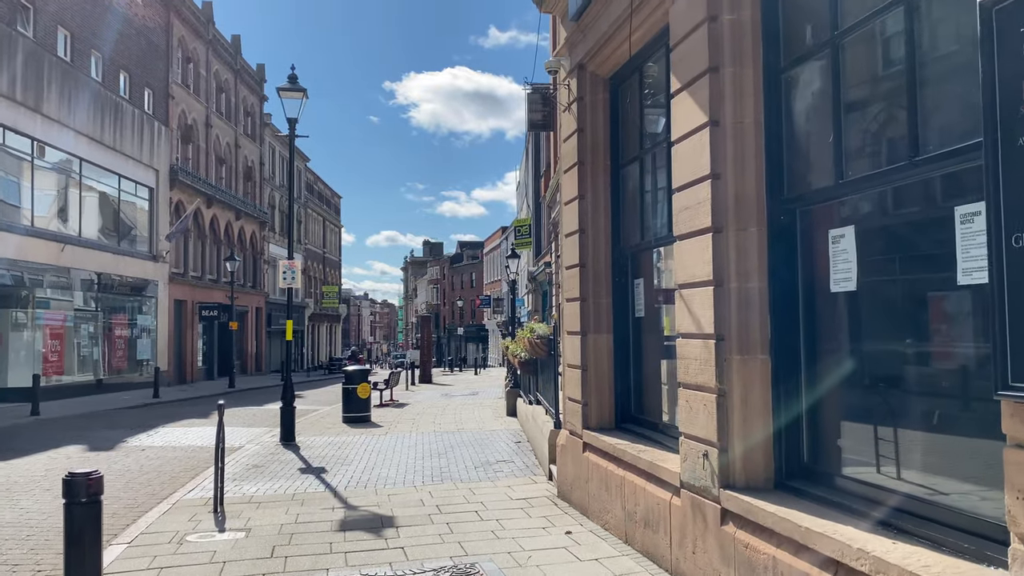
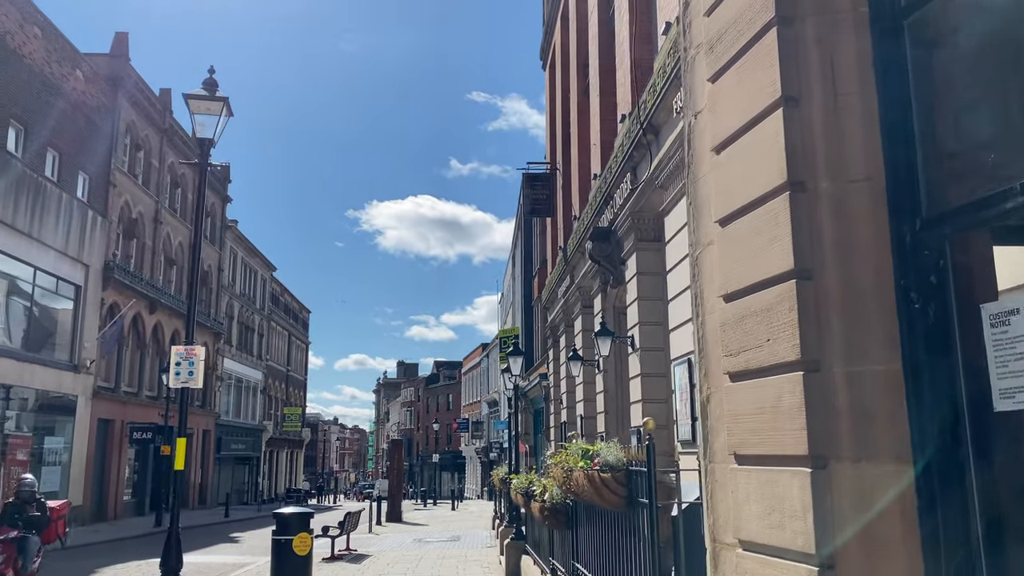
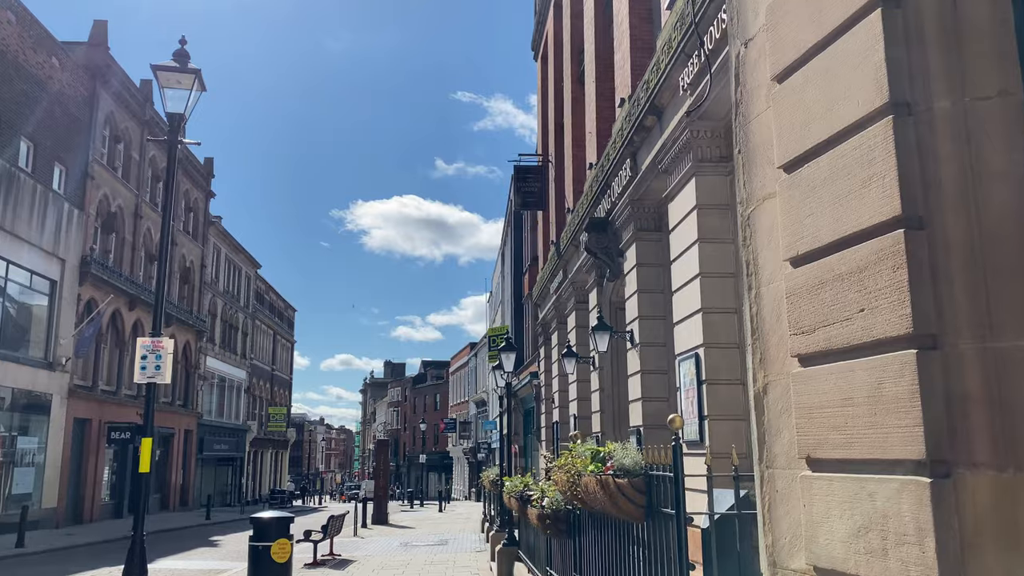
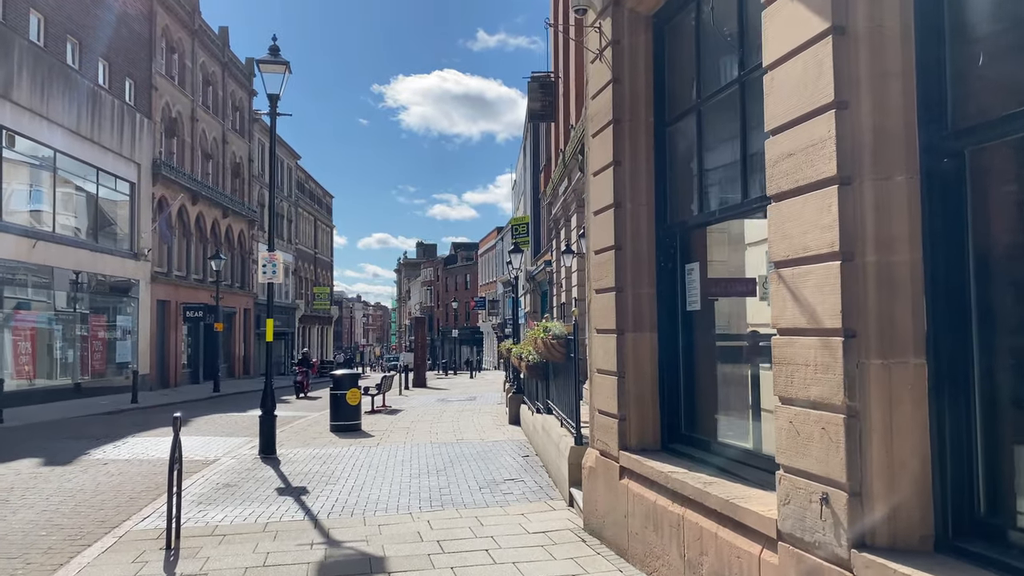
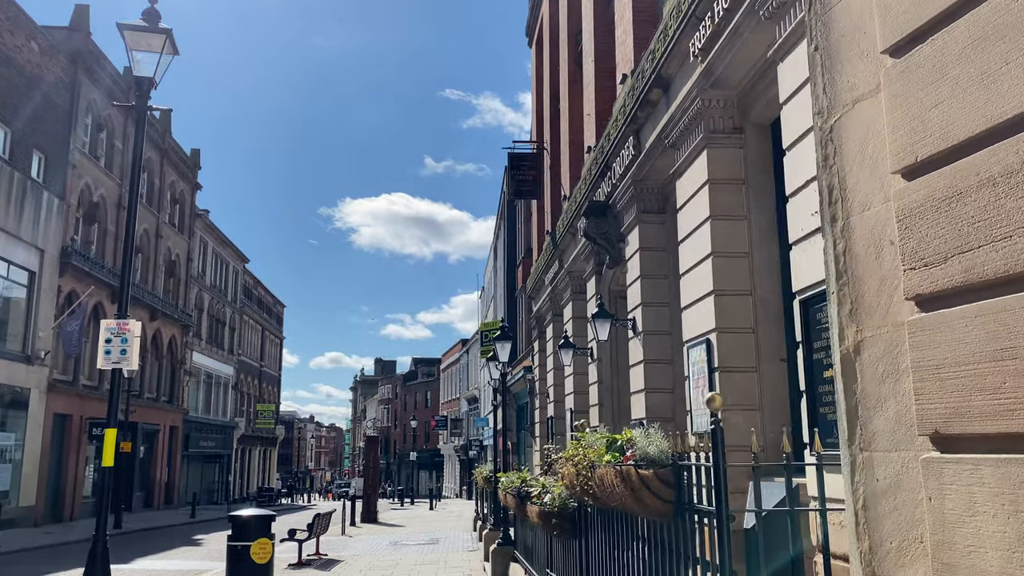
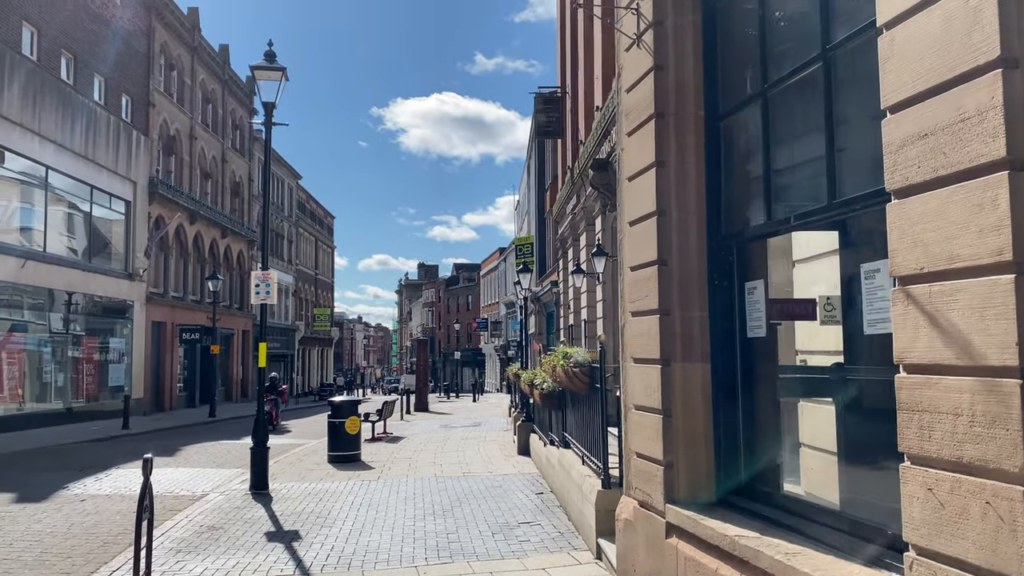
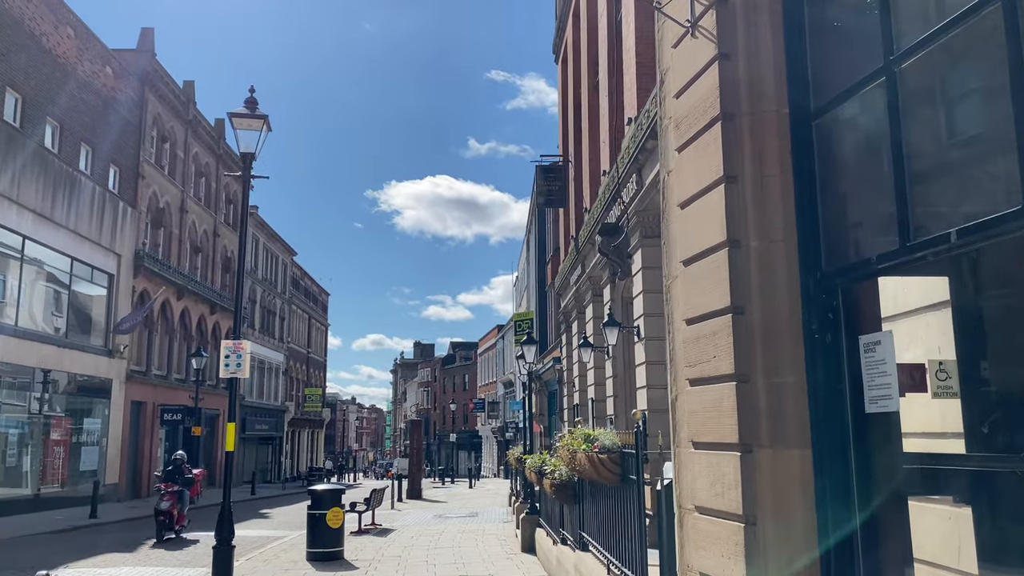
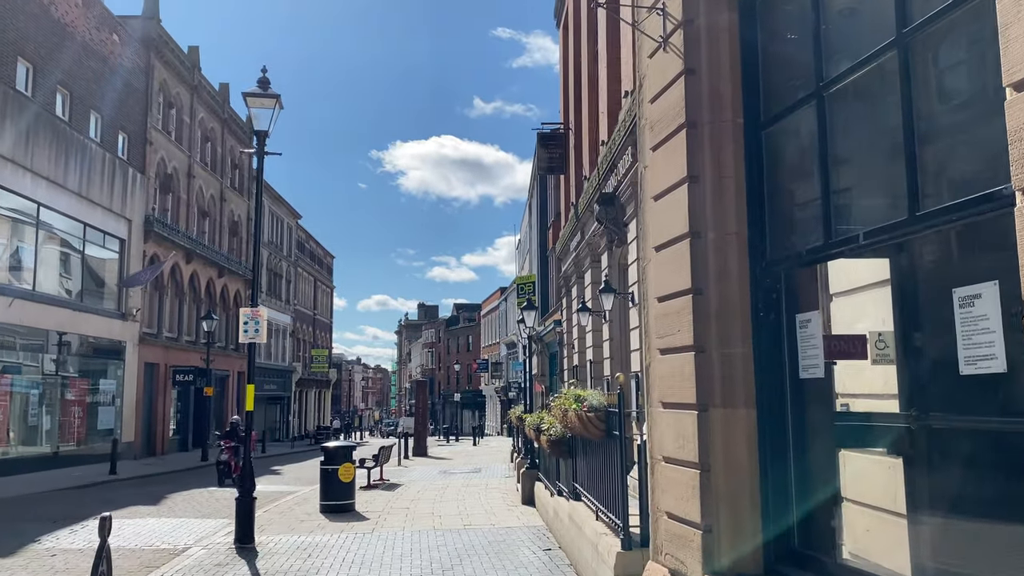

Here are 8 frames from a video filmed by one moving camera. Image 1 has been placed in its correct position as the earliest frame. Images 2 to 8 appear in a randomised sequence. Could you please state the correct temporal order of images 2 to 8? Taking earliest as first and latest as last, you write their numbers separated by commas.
4, 6, 8, 7, 2, 3, 5
